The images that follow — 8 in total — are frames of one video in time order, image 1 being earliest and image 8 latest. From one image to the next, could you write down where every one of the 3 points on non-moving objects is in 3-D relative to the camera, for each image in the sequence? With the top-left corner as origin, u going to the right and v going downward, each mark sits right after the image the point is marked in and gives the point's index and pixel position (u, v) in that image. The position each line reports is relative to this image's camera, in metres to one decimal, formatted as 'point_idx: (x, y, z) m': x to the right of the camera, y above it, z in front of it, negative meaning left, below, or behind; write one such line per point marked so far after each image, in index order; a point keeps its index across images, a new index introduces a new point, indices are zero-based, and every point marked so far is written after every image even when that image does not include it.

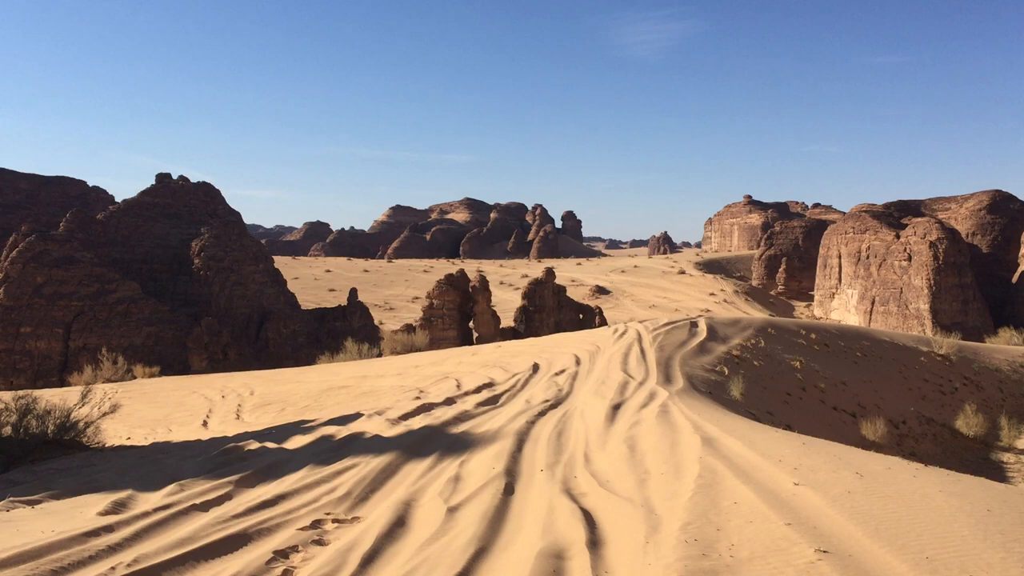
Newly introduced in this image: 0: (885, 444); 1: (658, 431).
0: (+4.0, -1.7, +10.4) m
1: (+1.4, -1.4, +9.5) m
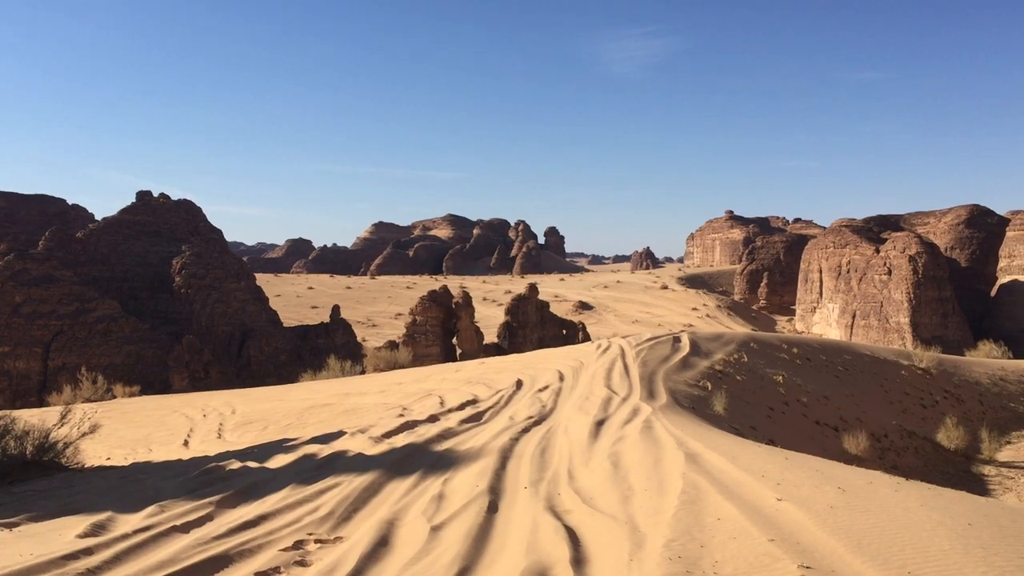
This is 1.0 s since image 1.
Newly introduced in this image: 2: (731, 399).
0: (+3.9, -1.9, +10.4) m
1: (+1.3, -1.5, +9.5) m
2: (+2.5, -1.3, +10.9) m
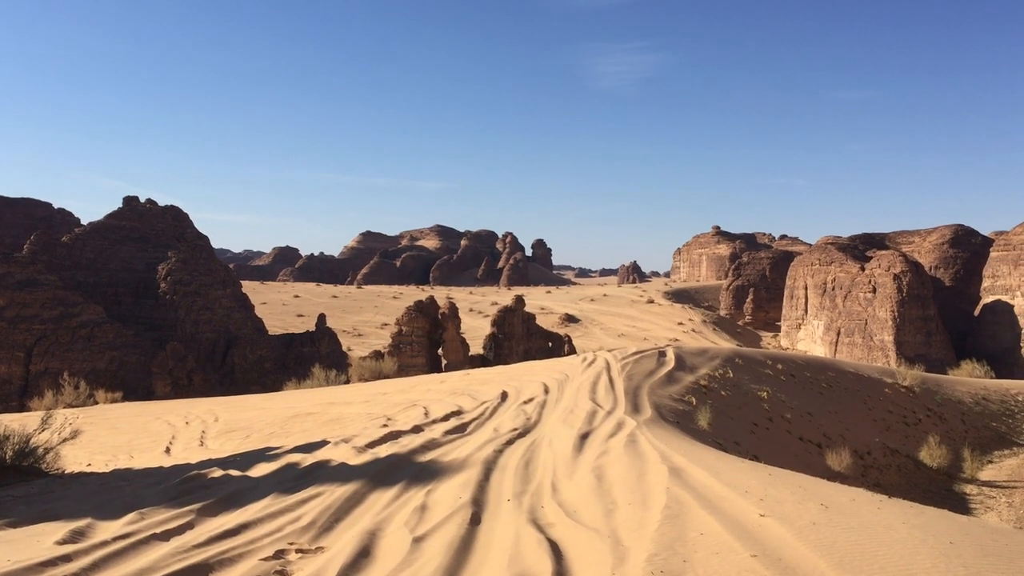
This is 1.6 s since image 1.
0: (+3.7, -2.0, +10.5) m
1: (+1.1, -1.7, +9.5) m
2: (+2.3, -1.4, +10.9) m
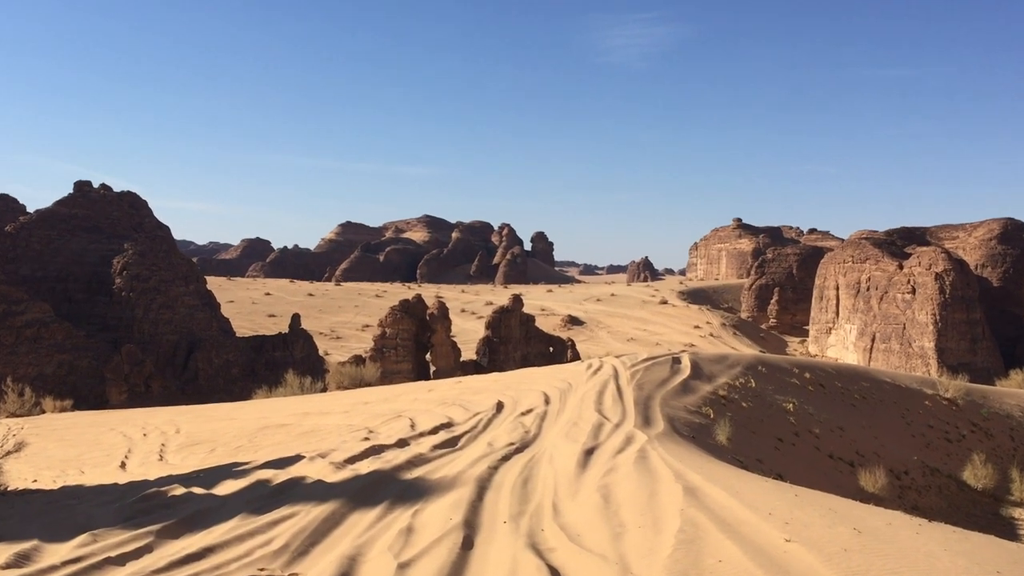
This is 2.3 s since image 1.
0: (+3.6, -2.0, +9.4) m
1: (+1.1, -1.7, +8.4) m
2: (+2.3, -1.4, +9.9) m
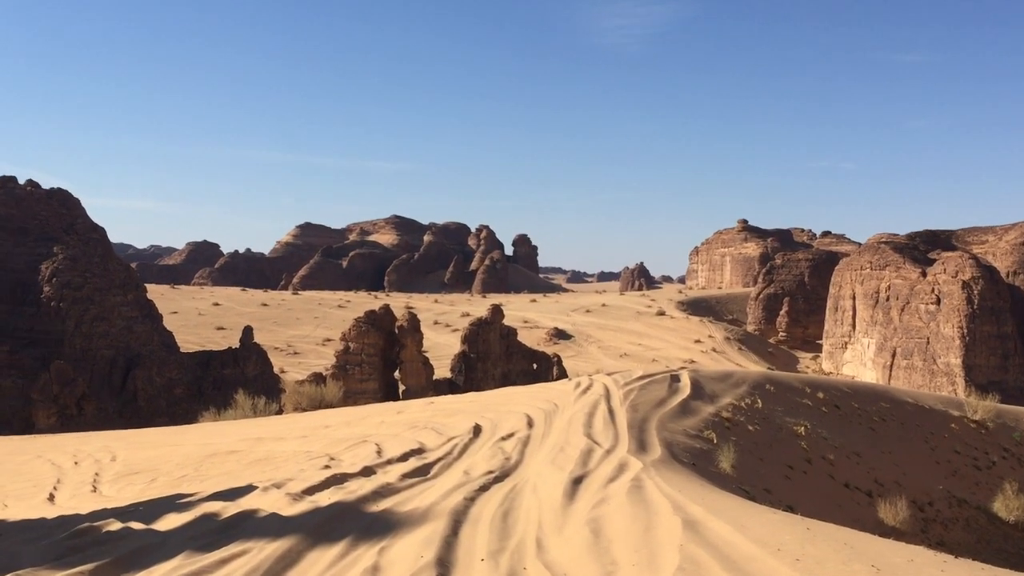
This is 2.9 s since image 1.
0: (+3.5, -2.1, +8.4) m
1: (+0.9, -1.7, +7.4) m
2: (+2.1, -1.5, +8.9) m
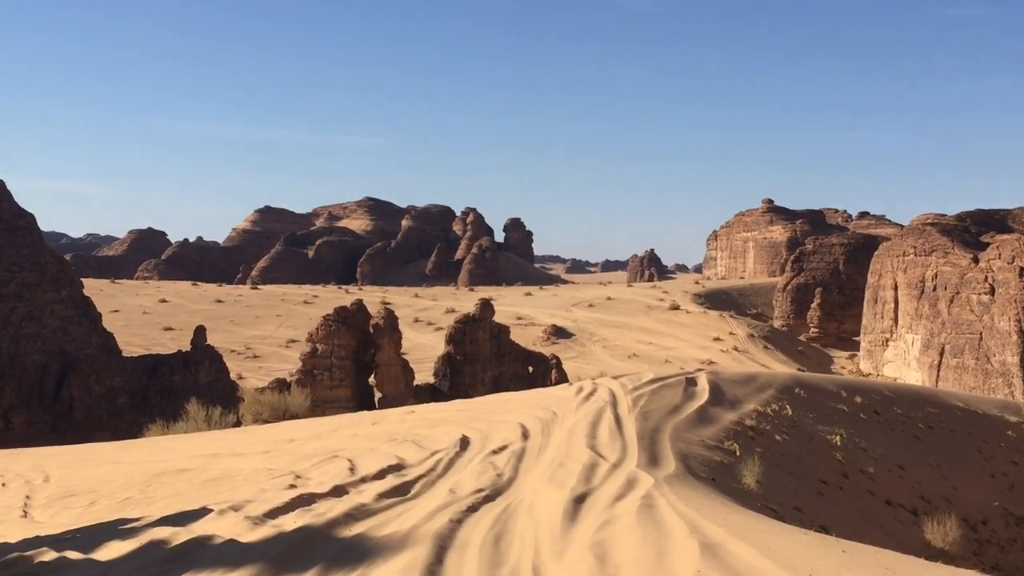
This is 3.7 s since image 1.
0: (+3.4, -2.0, +7.3) m
1: (+0.8, -1.7, +6.4) m
2: (+2.1, -1.4, +7.8) m
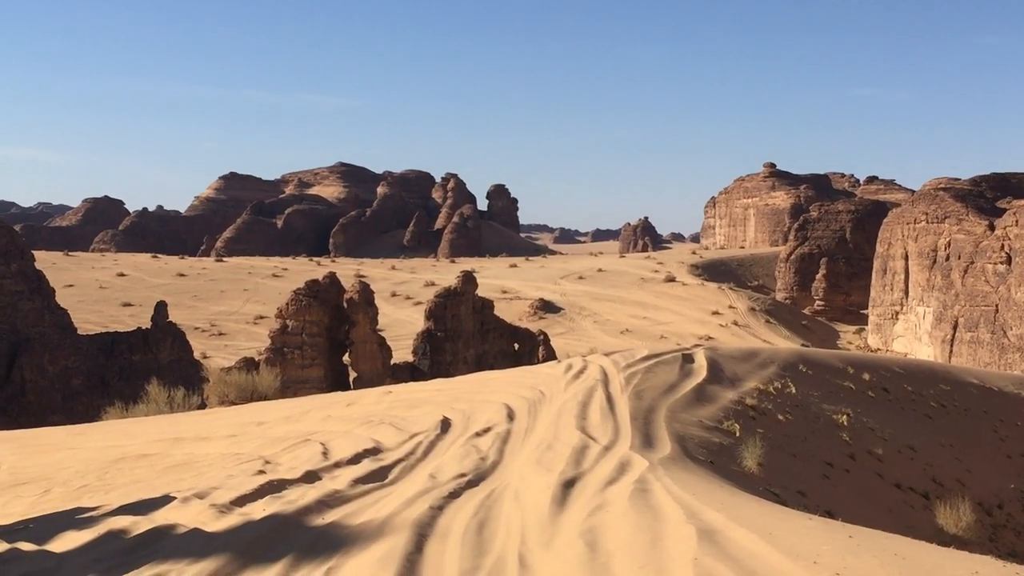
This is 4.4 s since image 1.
0: (+3.3, -1.8, +6.9) m
1: (+0.7, -1.5, +5.9) m
2: (+2.0, -1.2, +7.4) m
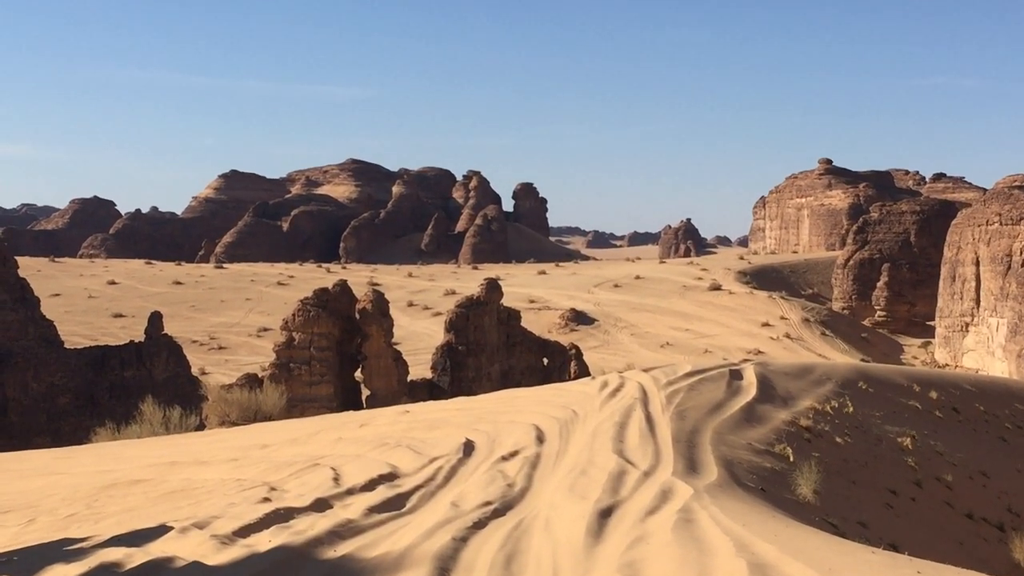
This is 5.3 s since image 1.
0: (+3.5, -1.9, +6.2) m
1: (+0.9, -1.5, +5.3) m
2: (+2.2, -1.3, +6.7) m
